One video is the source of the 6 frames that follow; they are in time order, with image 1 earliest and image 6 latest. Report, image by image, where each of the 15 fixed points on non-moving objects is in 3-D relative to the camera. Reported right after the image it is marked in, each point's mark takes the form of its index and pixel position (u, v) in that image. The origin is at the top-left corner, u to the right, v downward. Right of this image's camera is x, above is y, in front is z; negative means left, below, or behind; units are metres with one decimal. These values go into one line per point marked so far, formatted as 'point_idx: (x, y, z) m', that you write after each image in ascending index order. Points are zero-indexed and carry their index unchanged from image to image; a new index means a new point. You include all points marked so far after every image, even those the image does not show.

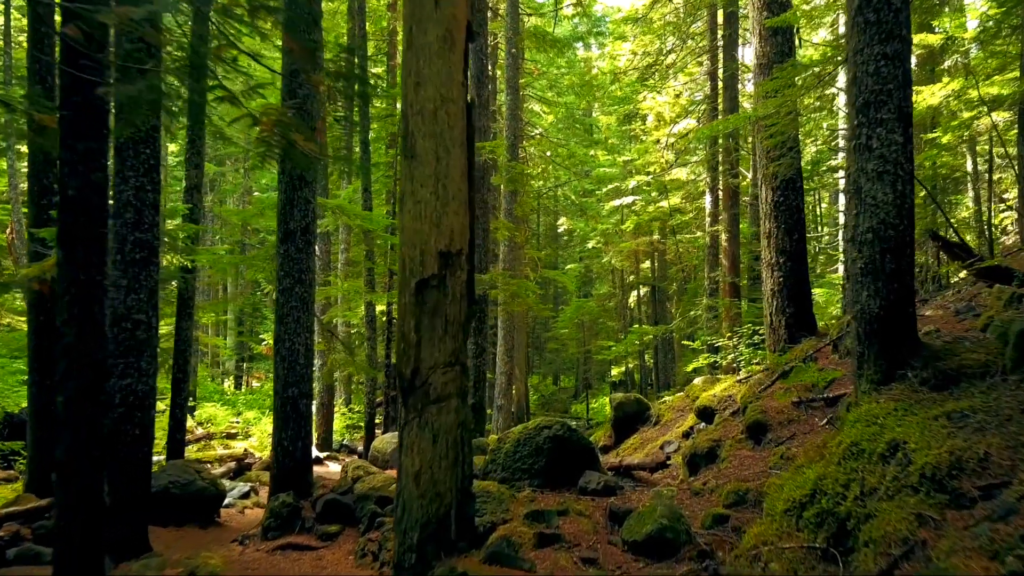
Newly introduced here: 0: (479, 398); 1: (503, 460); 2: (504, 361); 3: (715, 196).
0: (-0.7, -2.2, +11.6) m
1: (-0.2, -1.8, +5.9) m
2: (-0.3, -2.2, +17.8) m
3: (+6.2, +2.8, +17.8) m
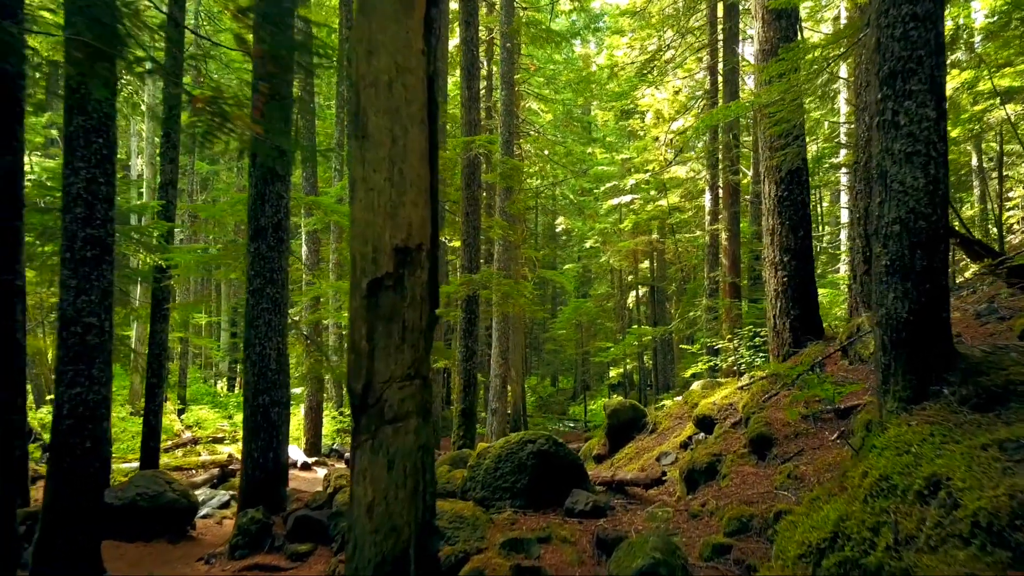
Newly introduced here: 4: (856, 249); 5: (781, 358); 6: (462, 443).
0: (-0.8, -2.2, +11.1) m
1: (-0.3, -1.8, +5.5) m
2: (-0.4, -2.3, +17.4) m
3: (+6.1, +2.8, +17.3) m
4: (+5.5, +0.6, +9.2) m
5: (+3.6, -1.0, +7.6) m
6: (-1.0, -3.0, +11.1) m
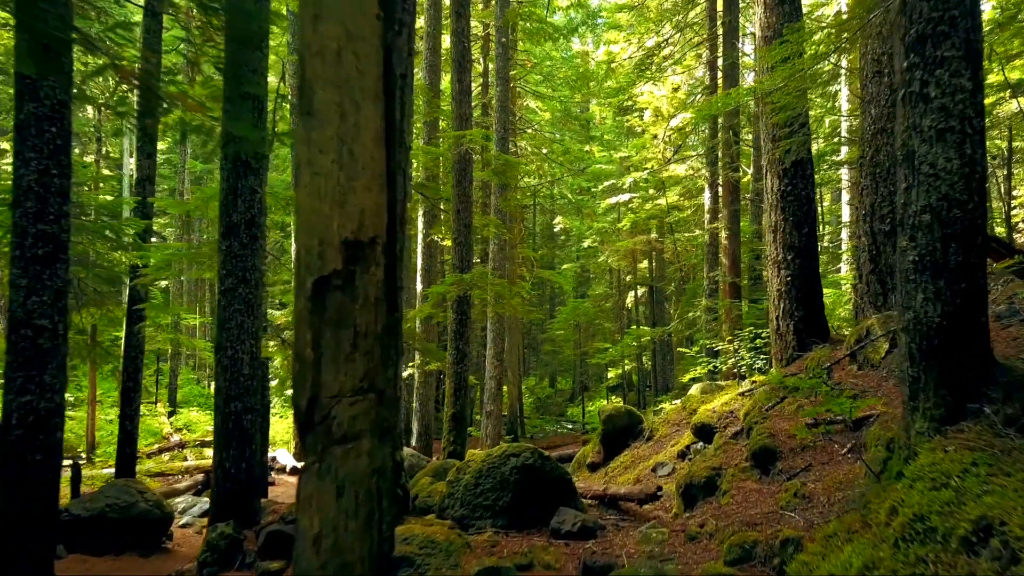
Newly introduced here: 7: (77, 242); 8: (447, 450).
0: (-1.0, -2.2, +10.7) m
1: (-0.5, -1.8, +5.1) m
2: (-0.6, -2.3, +17.0) m
3: (+5.9, +2.8, +16.9) m
4: (+5.4, +0.6, +8.8) m
5: (+3.4, -1.0, +7.2) m
6: (-1.1, -3.0, +10.7) m
7: (-6.3, +0.7, +8.3) m
8: (-1.2, -3.0, +10.7) m
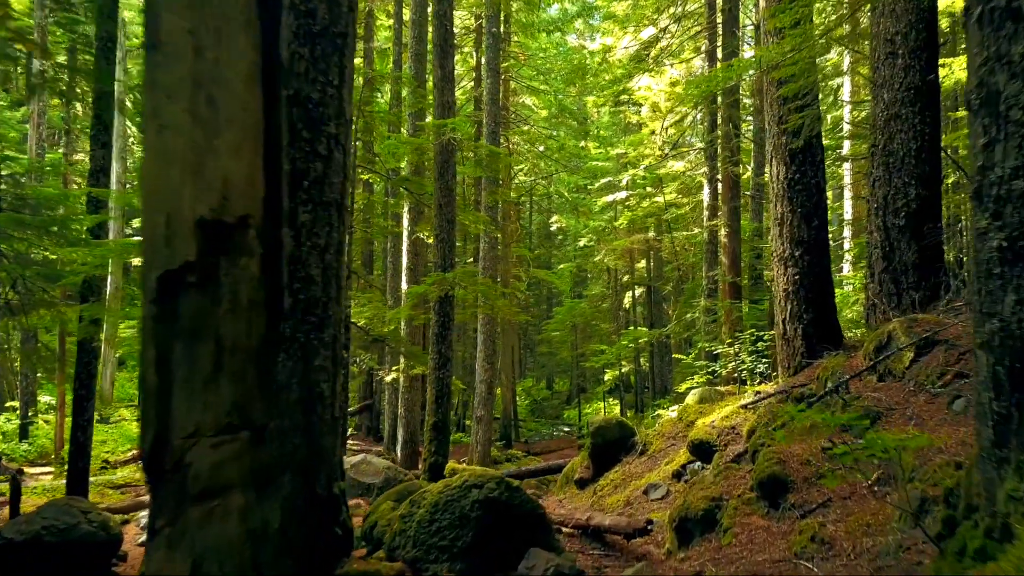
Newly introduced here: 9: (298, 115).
0: (-1.2, -2.2, +10.1) m
1: (-0.7, -1.8, +4.4) m
2: (-0.8, -2.3, +16.3) m
3: (+5.7, +2.8, +16.3) m
4: (+5.1, +0.6, +8.2) m
5: (+3.2, -1.0, +6.5) m
6: (-1.4, -3.0, +10.0) m
7: (-6.5, +0.7, +7.6) m
8: (-1.5, -3.0, +10.0) m
9: (-1.3, +1.0, +3.4) m
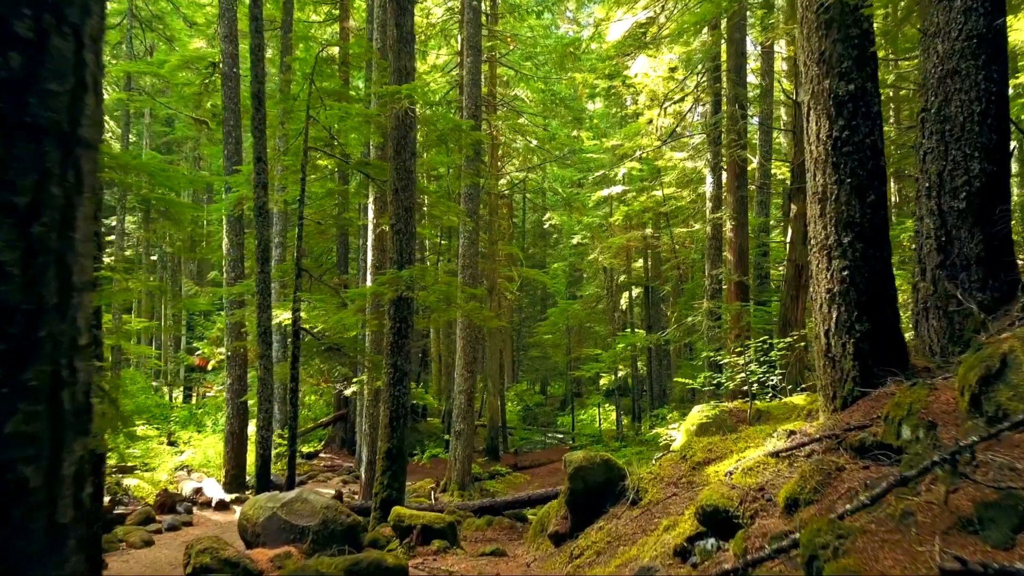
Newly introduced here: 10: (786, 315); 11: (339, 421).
0: (-1.7, -2.2, +8.4) m
1: (-1.1, -1.8, +2.8) m
2: (-1.3, -2.3, +14.7) m
3: (+5.2, +2.8, +14.7) m
4: (+4.7, +0.6, +6.6) m
5: (+2.7, -1.0, +4.9) m
6: (-1.8, -3.0, +8.4) m
7: (-7.0, +0.7, +6.0) m
8: (-1.9, -3.0, +8.4) m
9: (-1.7, +1.0, +1.8) m
10: (+5.5, -0.5, +11.6) m
11: (-5.9, -4.5, +19.5) m
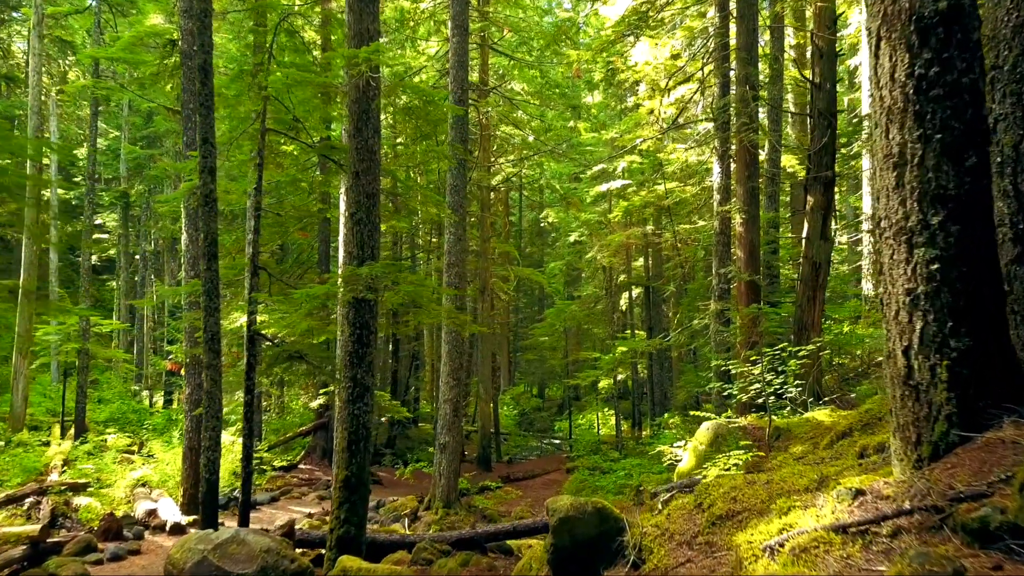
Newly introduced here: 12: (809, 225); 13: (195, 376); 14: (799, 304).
0: (-1.9, -2.2, +7.2) m
1: (-1.4, -1.8, +1.6) m
2: (-1.5, -2.3, +13.5) m
3: (+4.9, +2.8, +13.4) m
4: (+4.4, +0.6, +5.3) m
5: (+2.5, -1.0, +3.7) m
6: (-2.1, -3.0, +7.2) m
7: (-7.2, +0.7, +4.8) m
8: (-2.2, -3.0, +7.2) m
9: (-1.9, +1.0, +0.6) m
10: (+5.2, -0.5, +10.4) m
11: (-6.1, -4.5, +18.3) m
12: (+5.4, +1.1, +10.5) m
13: (-6.5, -1.8, +11.9) m
14: (+5.2, -0.3, +10.5) m
